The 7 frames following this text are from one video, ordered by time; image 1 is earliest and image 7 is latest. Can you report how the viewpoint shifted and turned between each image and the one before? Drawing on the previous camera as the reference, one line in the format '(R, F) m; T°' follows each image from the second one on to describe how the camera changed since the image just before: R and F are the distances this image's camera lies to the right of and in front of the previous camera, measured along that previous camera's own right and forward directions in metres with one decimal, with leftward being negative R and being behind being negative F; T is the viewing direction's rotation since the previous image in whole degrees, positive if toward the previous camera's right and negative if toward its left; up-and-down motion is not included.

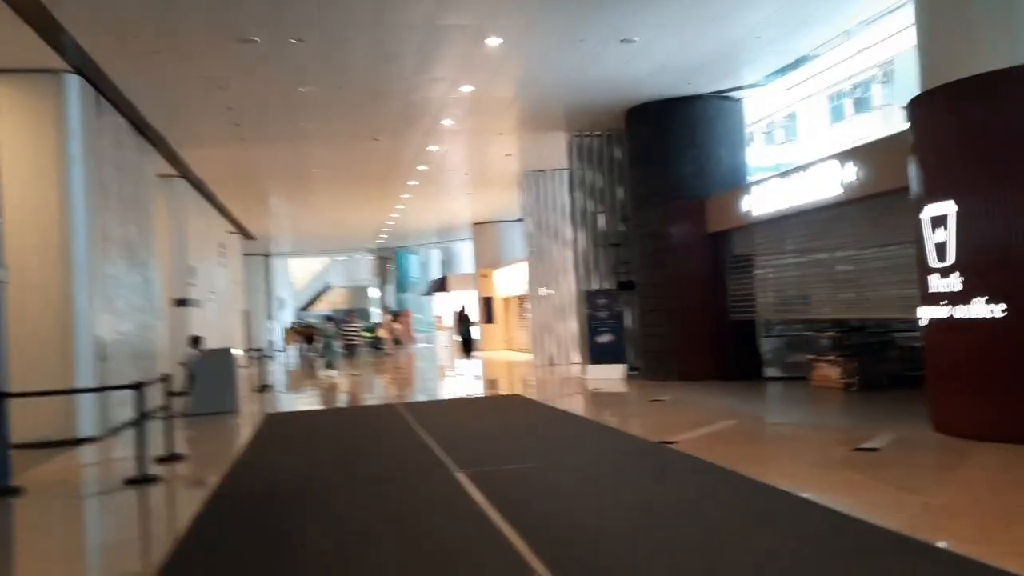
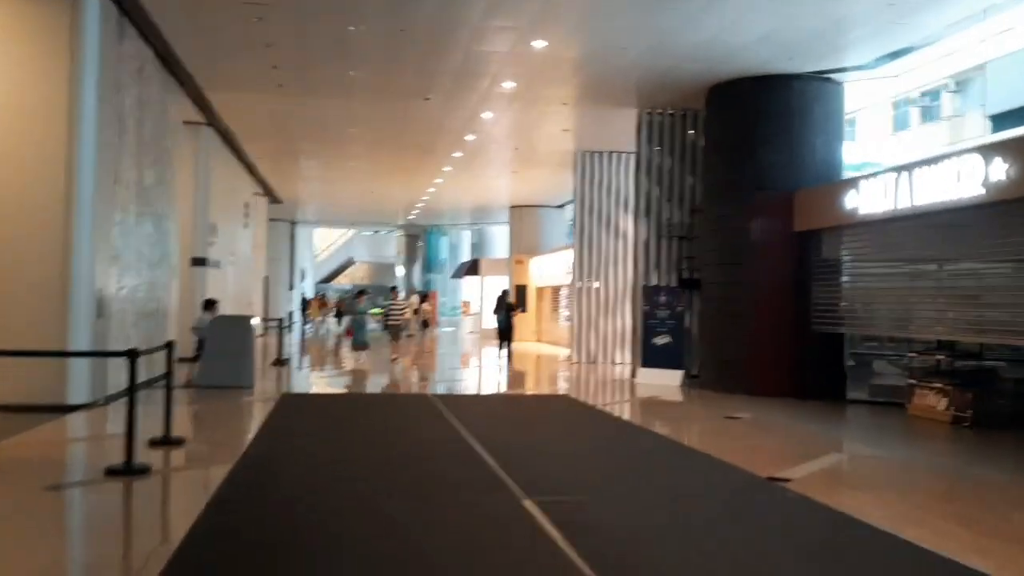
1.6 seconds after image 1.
(-0.4, +1.3) m; -1°
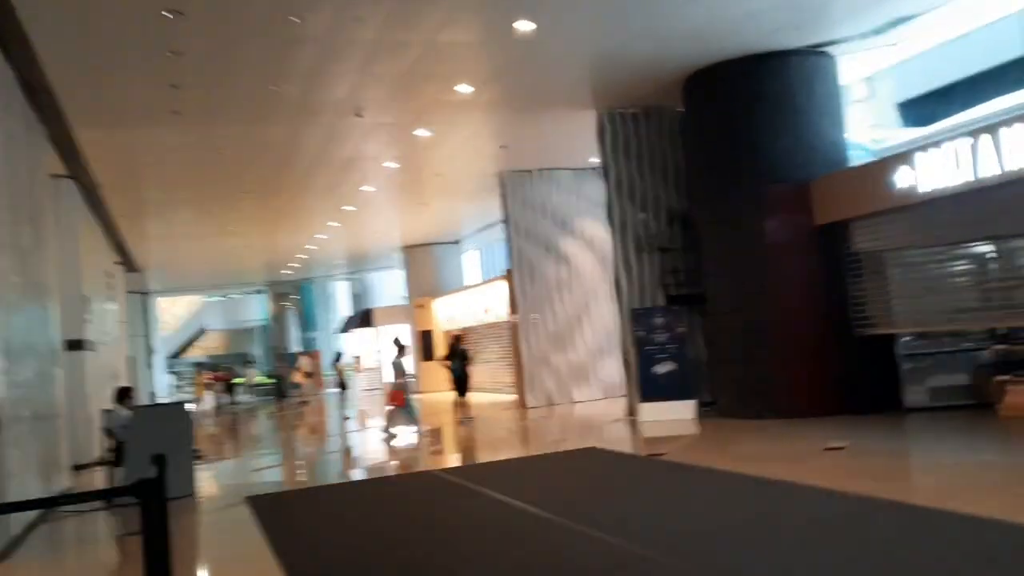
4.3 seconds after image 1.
(-1.4, +1.9) m; +10°
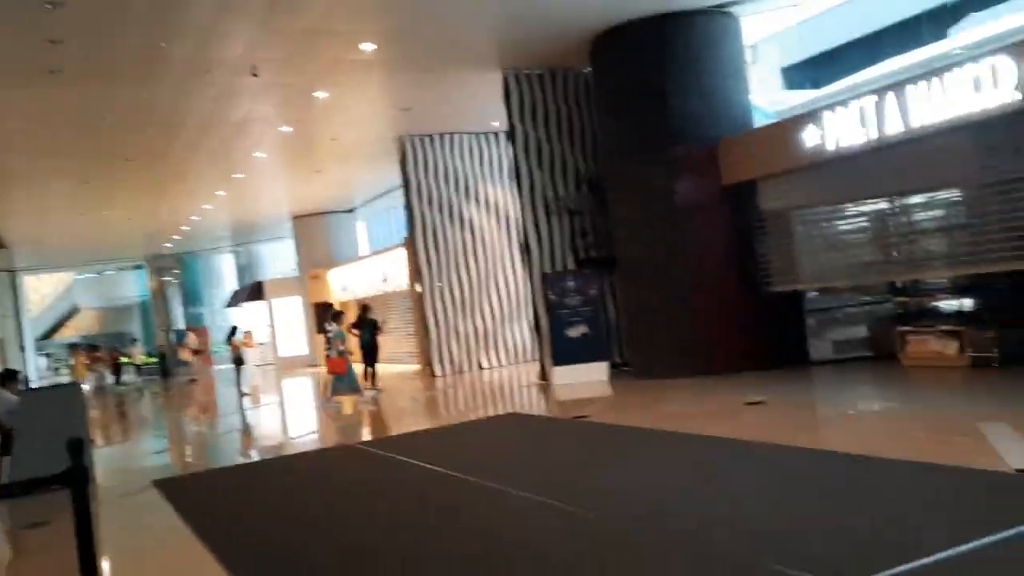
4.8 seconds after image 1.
(-0.3, +0.2) m; +7°
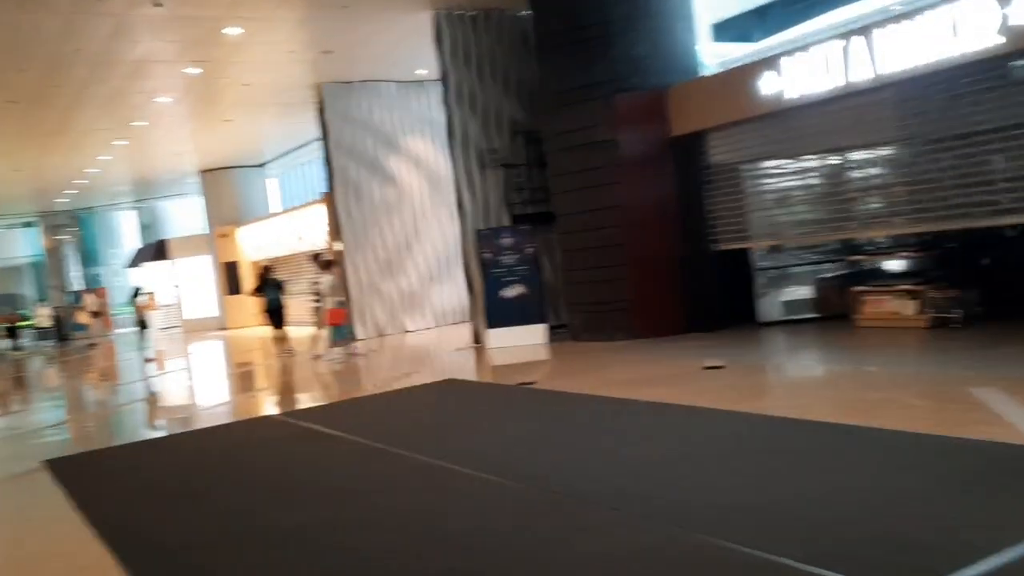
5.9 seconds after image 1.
(-0.2, +0.7) m; +6°
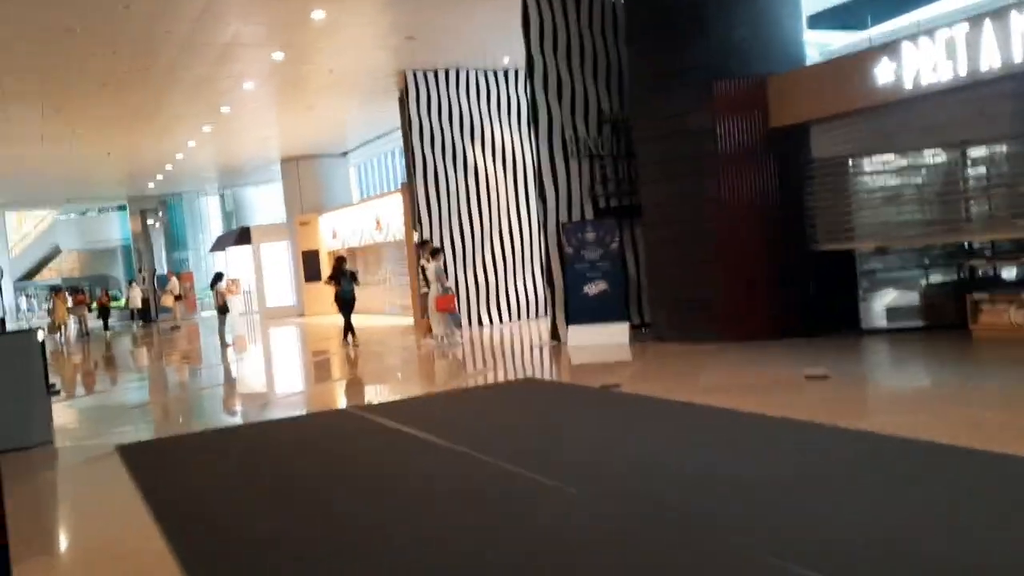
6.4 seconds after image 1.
(-0.1, +0.4) m; -5°
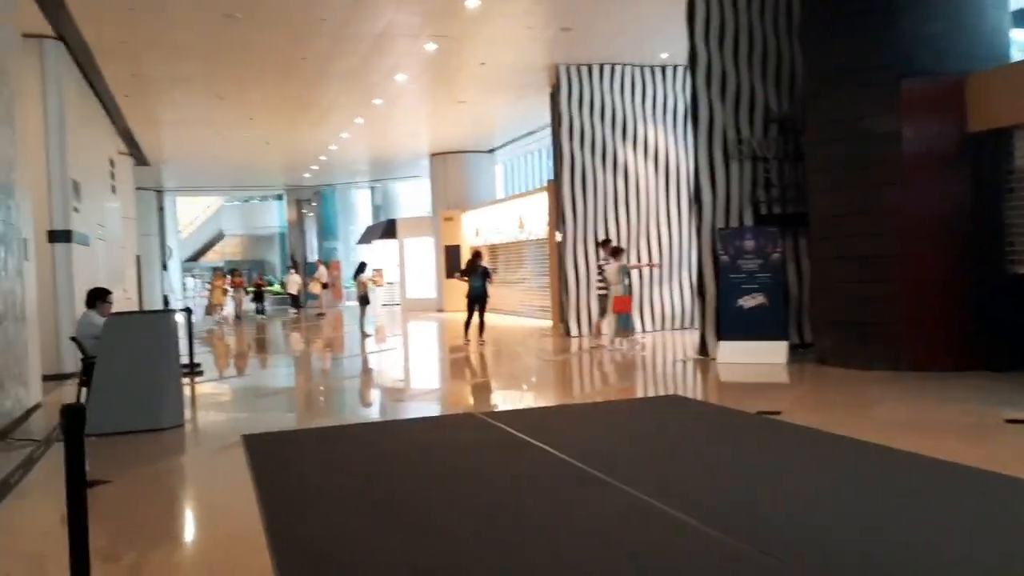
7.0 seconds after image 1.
(-0.1, +0.5) m; -9°
